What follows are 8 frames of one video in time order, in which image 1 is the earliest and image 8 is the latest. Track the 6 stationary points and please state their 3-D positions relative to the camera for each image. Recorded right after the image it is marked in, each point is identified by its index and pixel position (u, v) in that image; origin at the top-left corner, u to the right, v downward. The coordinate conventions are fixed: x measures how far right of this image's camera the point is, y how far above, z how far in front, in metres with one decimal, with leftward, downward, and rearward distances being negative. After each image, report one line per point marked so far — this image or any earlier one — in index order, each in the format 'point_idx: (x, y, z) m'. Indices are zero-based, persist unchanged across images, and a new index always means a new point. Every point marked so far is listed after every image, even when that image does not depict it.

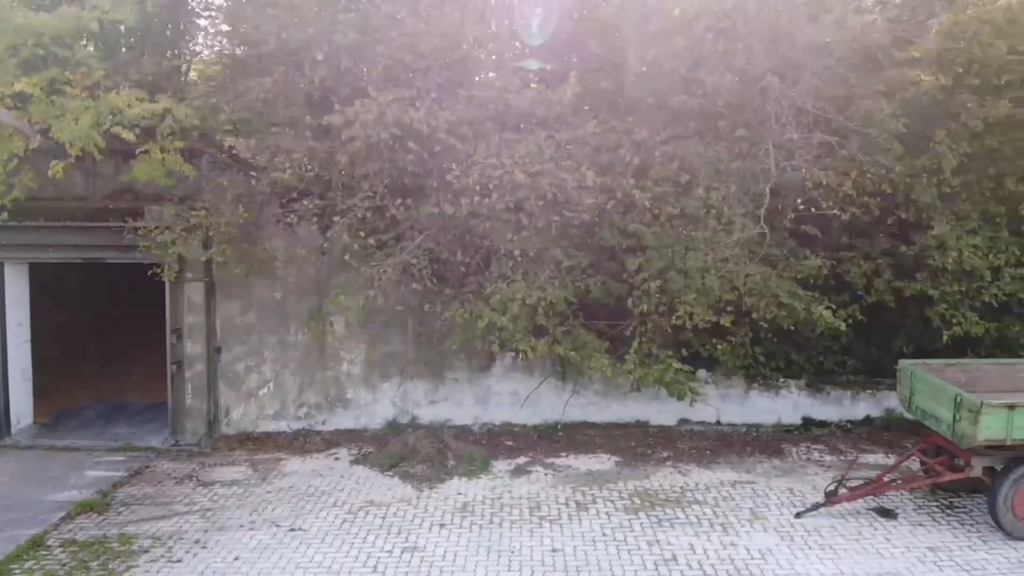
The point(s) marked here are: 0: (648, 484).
0: (+0.7, -1.0, +6.5) m
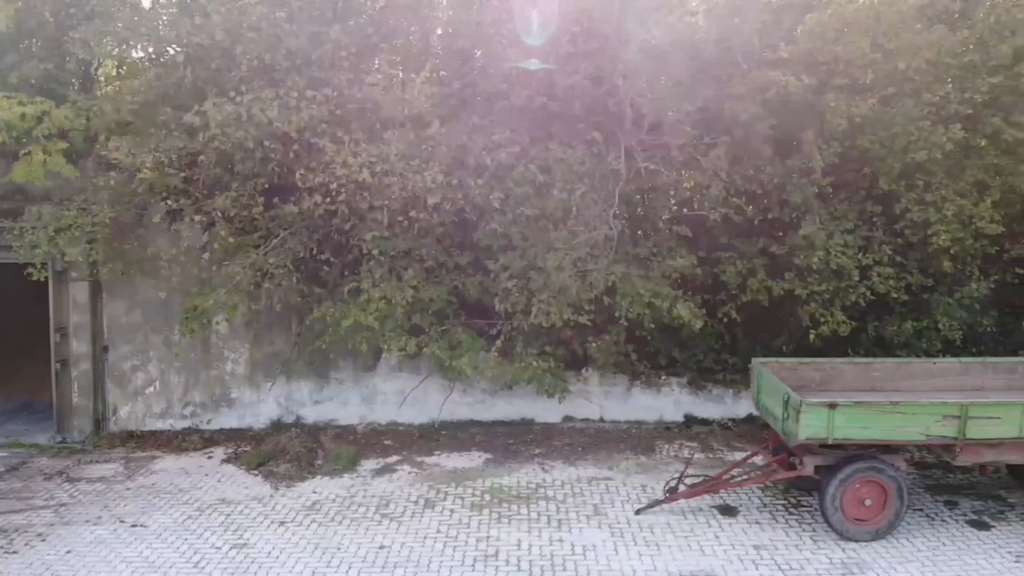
0: (0.0, -1.0, +6.6) m
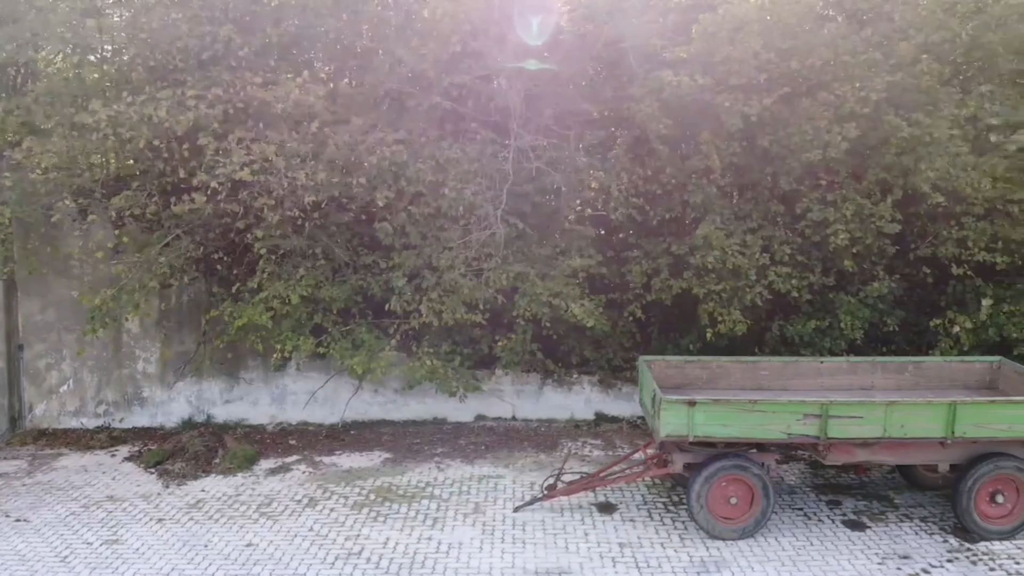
0: (-0.6, -1.0, +6.6) m
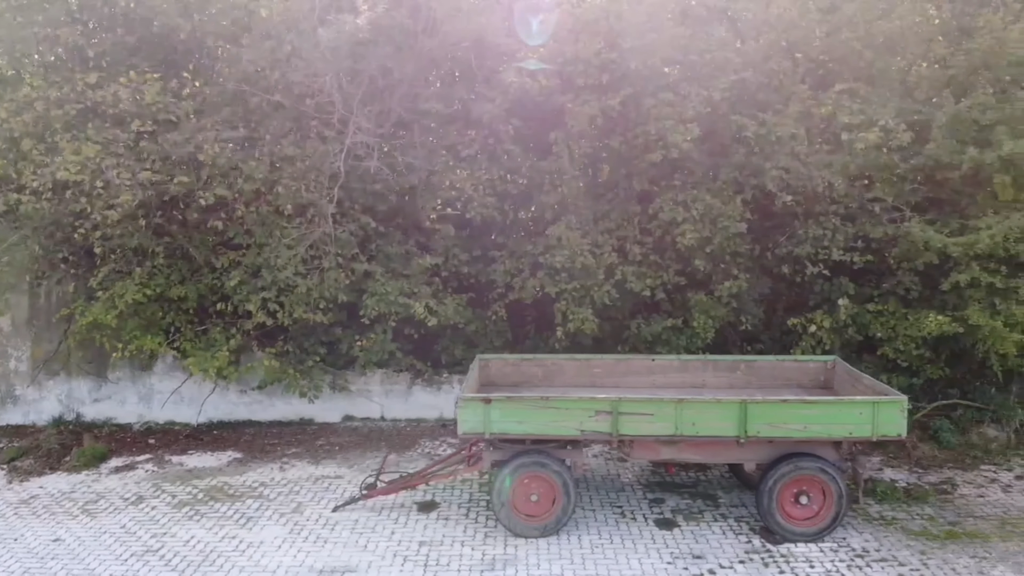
0: (-1.4, -1.0, +6.6) m
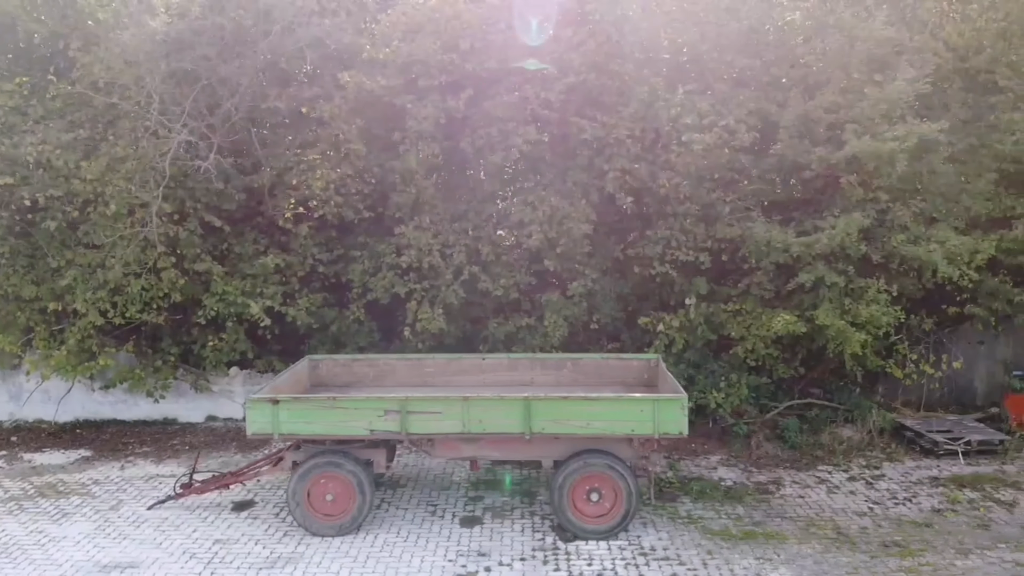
0: (-2.3, -1.0, +6.7) m
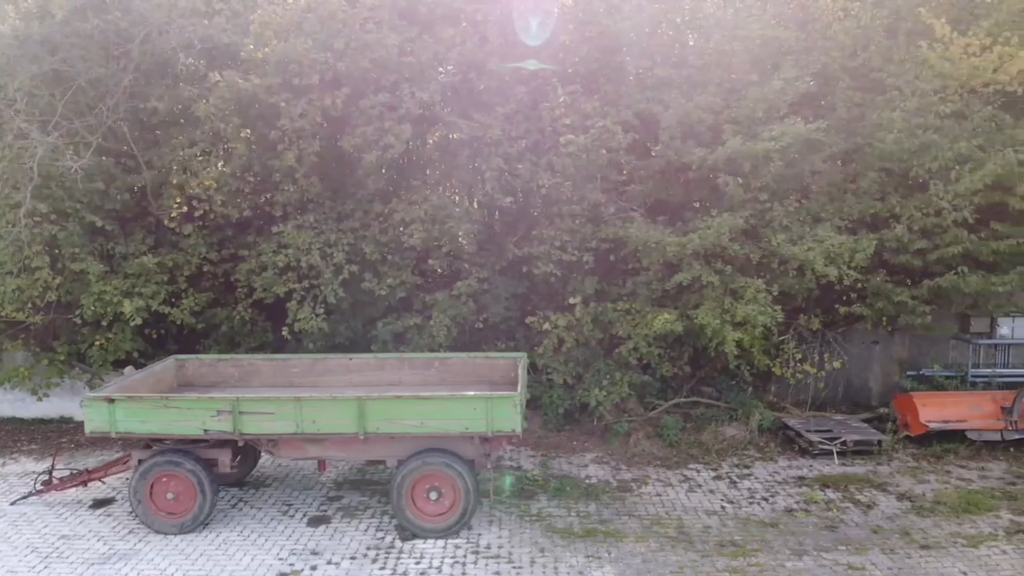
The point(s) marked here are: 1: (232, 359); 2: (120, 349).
0: (-3.0, -1.0, +6.8) m
1: (-1.5, -0.4, +6.5) m
2: (-2.2, -0.4, +7.5) m
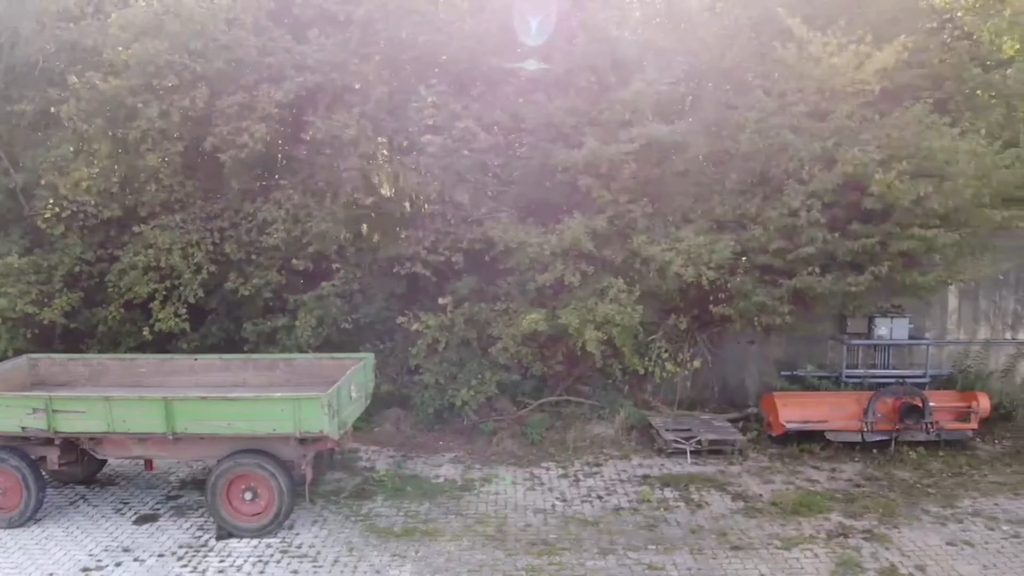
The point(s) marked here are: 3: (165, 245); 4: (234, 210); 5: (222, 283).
0: (-3.8, -1.0, +7.0) m
1: (-2.2, -0.4, +6.6) m
2: (-3.0, -0.4, +7.6) m
3: (-1.9, +0.2, +7.1) m
4: (-1.7, +0.5, +7.4) m
5: (-1.7, 0.0, +7.4) m
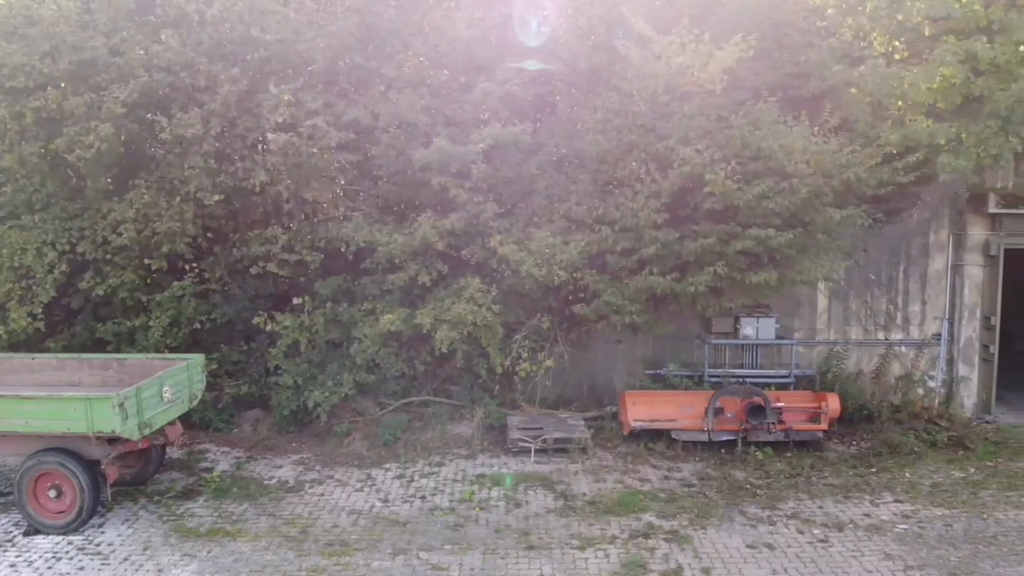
0: (-4.6, -1.0, +7.1) m
1: (-3.1, -0.4, +6.7) m
2: (-3.8, -0.4, +7.7) m
3: (-2.8, +0.2, +7.2) m
4: (-2.5, +0.5, +7.4) m
5: (-2.5, 0.0, +7.5) m
